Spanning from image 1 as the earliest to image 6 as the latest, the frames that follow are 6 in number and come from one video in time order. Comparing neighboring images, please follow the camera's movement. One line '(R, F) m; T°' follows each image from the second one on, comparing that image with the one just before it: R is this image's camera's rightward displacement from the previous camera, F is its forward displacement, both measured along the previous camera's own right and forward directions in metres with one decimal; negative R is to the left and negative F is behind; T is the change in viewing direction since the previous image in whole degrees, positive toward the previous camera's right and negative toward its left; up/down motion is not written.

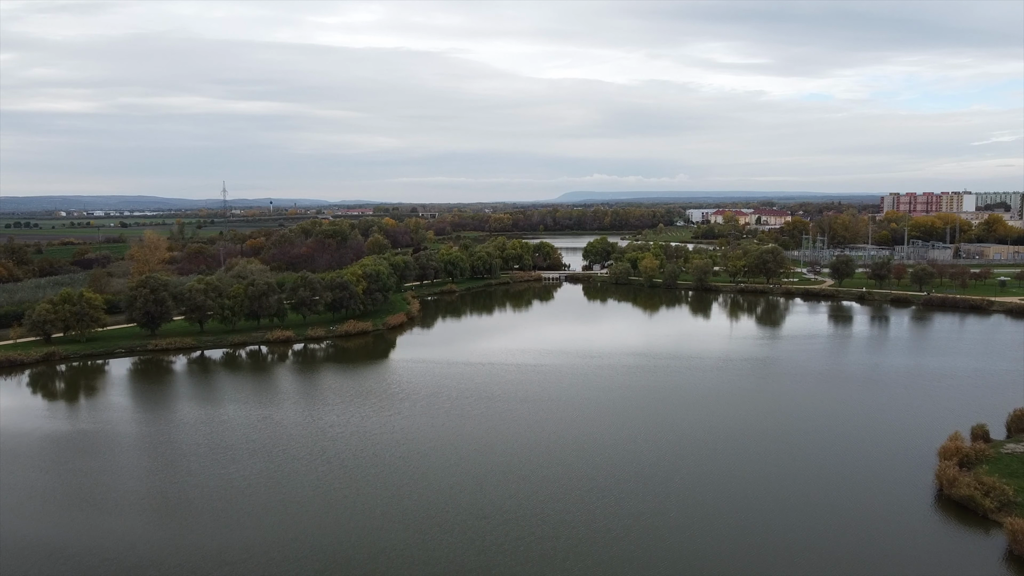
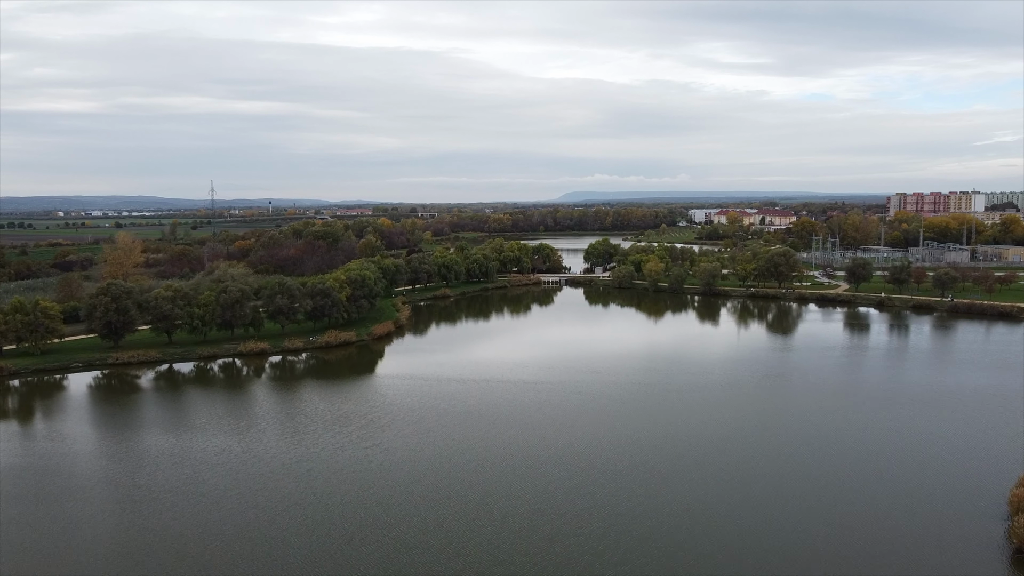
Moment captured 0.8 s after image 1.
(+0.3, +2.3) m; 0°
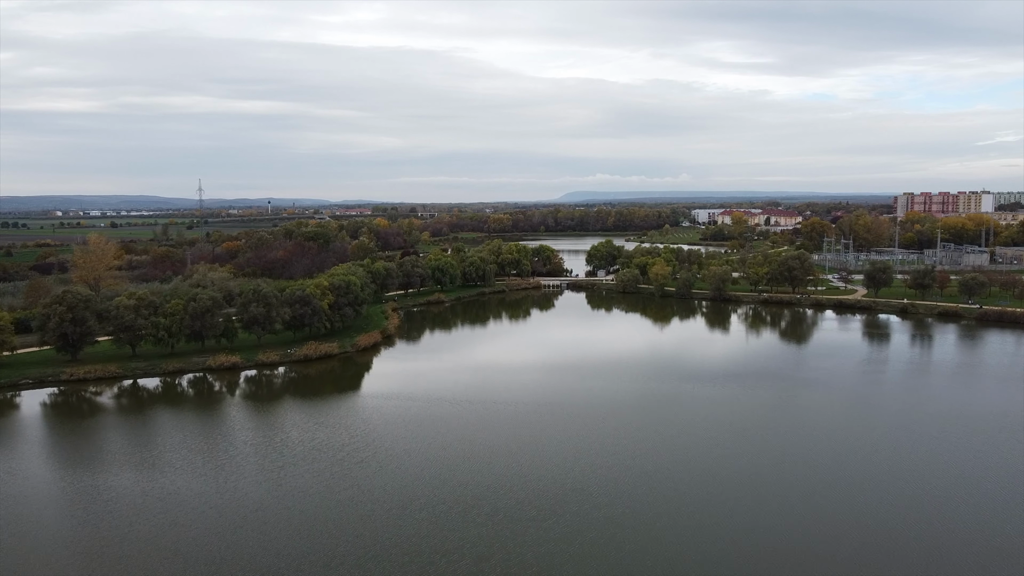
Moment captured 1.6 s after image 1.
(+0.2, +2.3) m; 0°
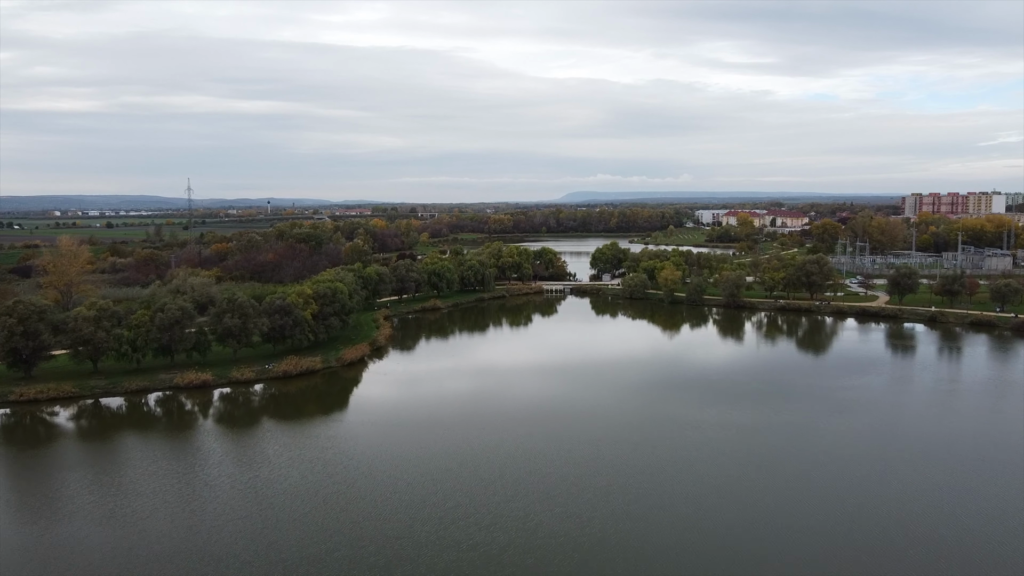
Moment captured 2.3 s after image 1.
(0.0, +2.3) m; 0°
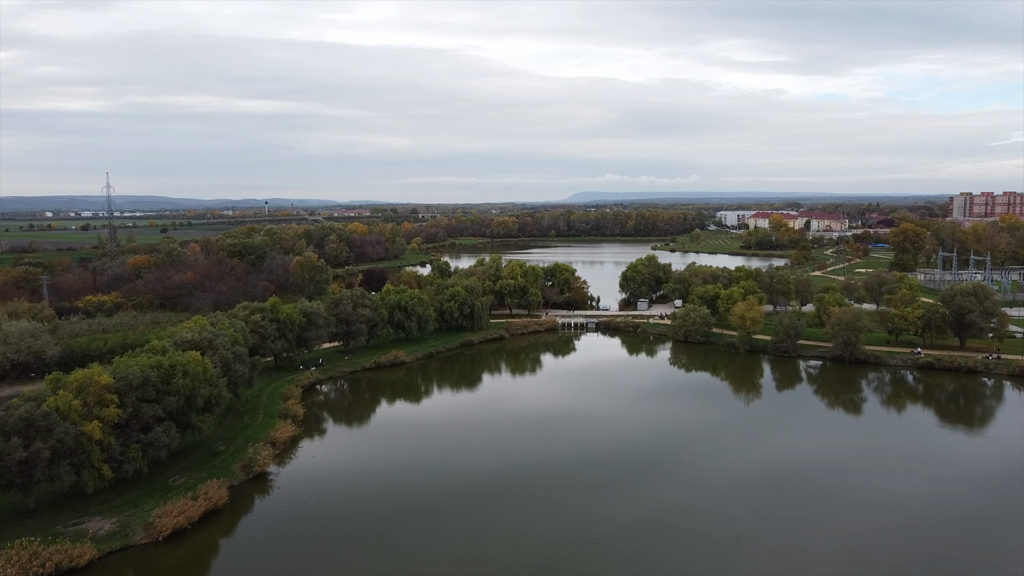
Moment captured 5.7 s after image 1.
(+0.3, +12.5) m; -1°
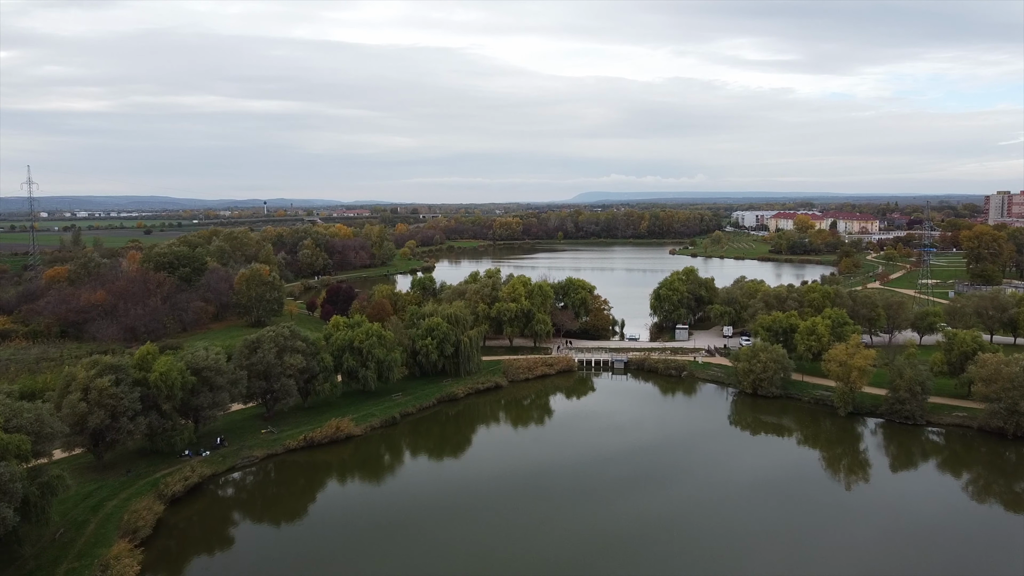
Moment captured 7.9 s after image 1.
(+0.2, +7.9) m; -1°
